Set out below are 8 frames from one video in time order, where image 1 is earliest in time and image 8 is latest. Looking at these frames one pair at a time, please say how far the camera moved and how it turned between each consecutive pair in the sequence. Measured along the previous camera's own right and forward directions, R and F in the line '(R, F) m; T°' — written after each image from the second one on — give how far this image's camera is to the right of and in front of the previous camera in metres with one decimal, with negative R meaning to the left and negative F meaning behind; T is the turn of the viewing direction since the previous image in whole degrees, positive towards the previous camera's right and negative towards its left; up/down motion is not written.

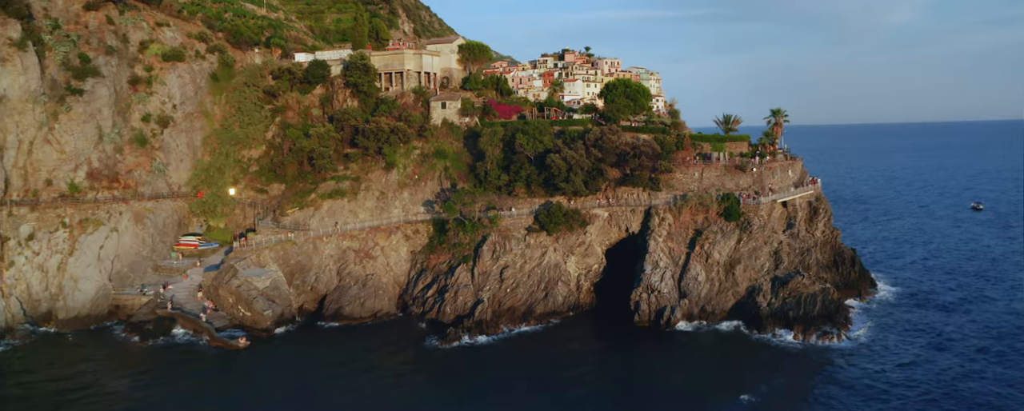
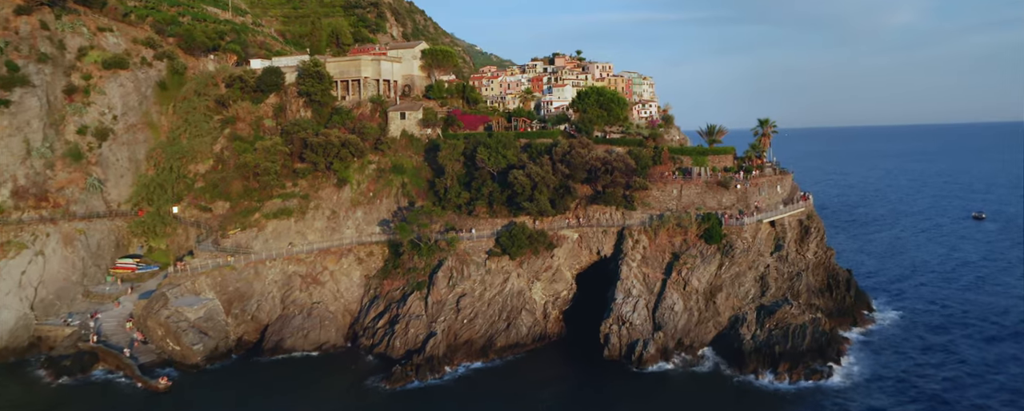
(+2.9, +4.4) m; 0°
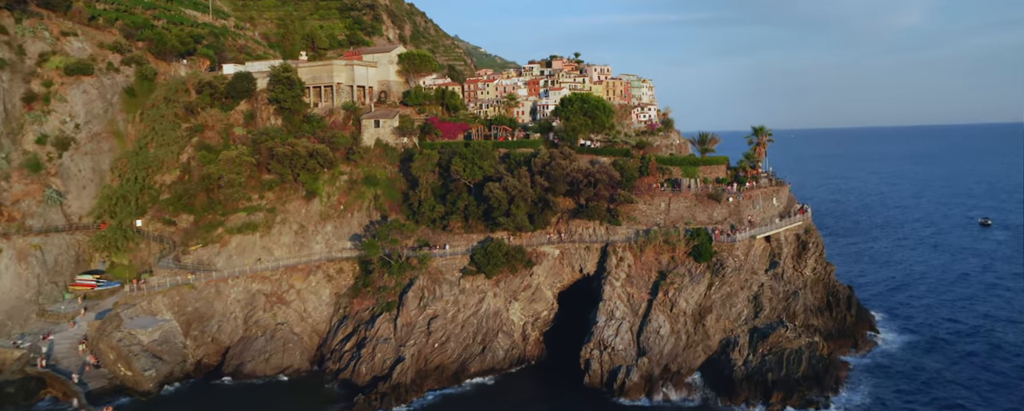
(+1.9, +2.8) m; 0°
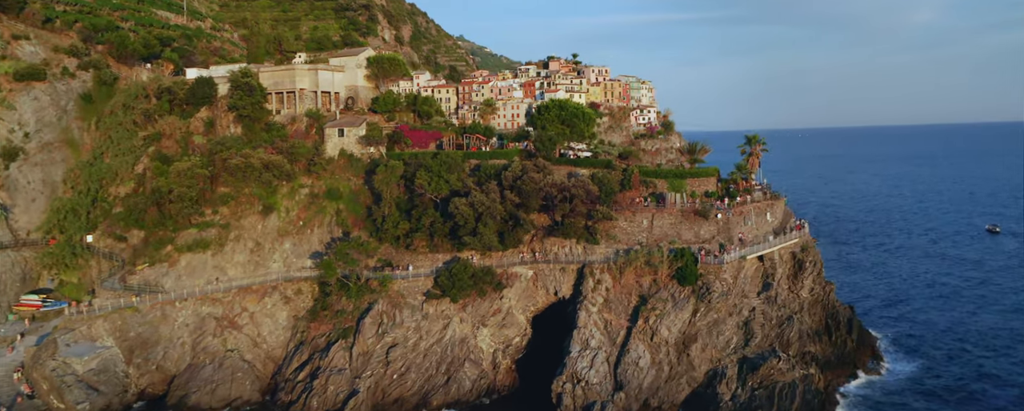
(+2.3, +3.4) m; -1°
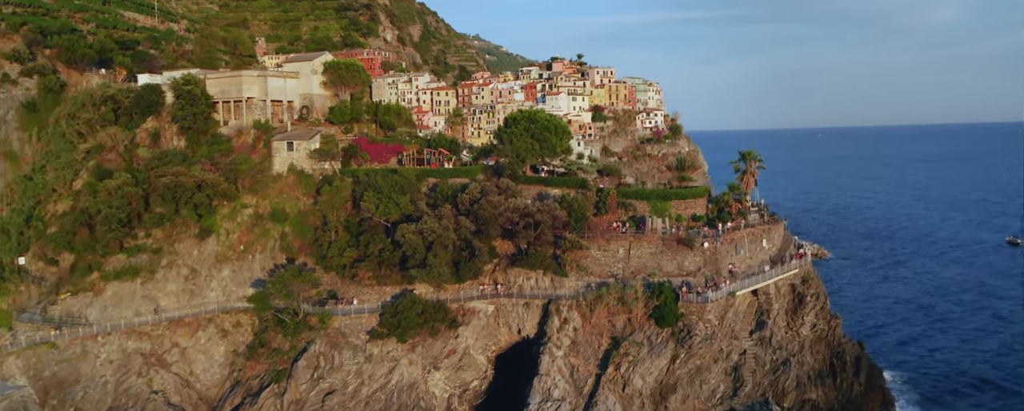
(+3.1, +4.7) m; -1°
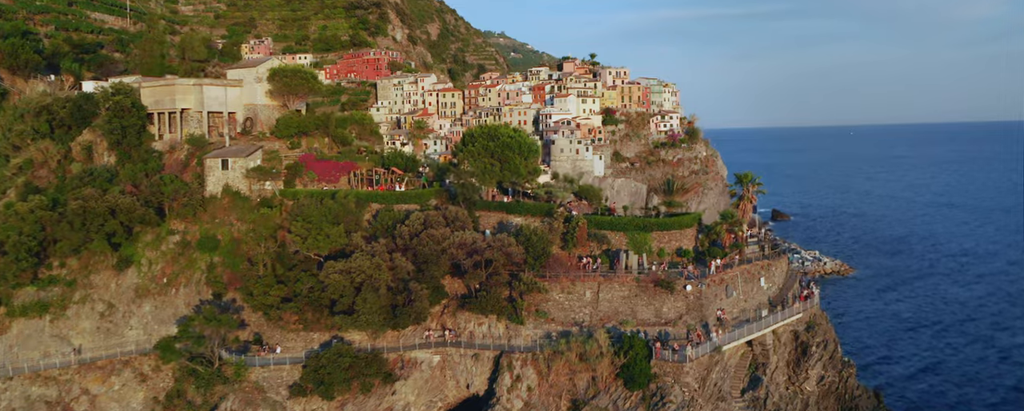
(+3.5, +5.3) m; -2°
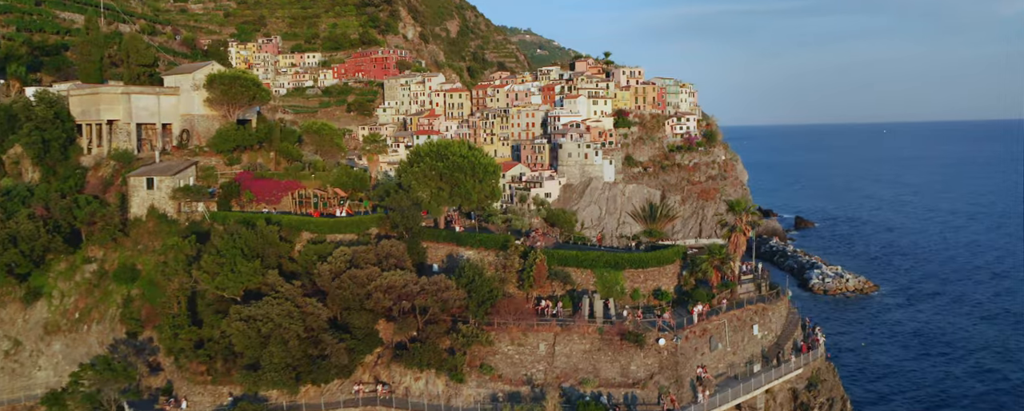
(+3.2, +4.7) m; -2°
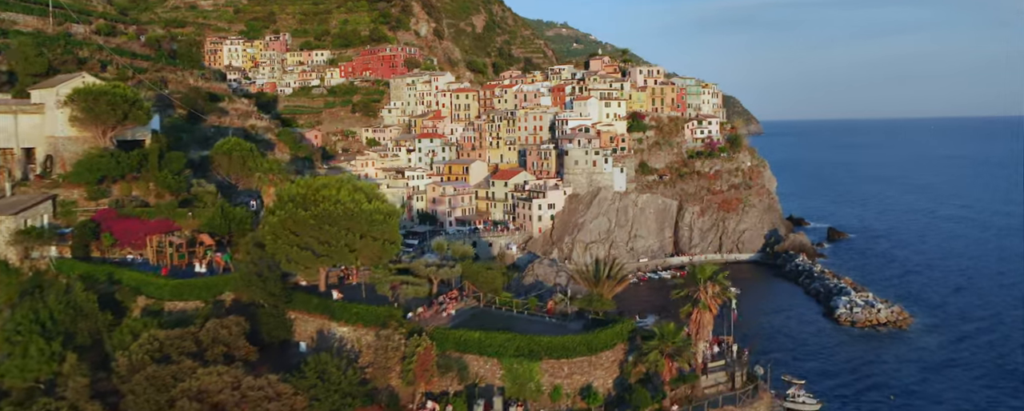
(+4.8, +7.0) m; -3°
